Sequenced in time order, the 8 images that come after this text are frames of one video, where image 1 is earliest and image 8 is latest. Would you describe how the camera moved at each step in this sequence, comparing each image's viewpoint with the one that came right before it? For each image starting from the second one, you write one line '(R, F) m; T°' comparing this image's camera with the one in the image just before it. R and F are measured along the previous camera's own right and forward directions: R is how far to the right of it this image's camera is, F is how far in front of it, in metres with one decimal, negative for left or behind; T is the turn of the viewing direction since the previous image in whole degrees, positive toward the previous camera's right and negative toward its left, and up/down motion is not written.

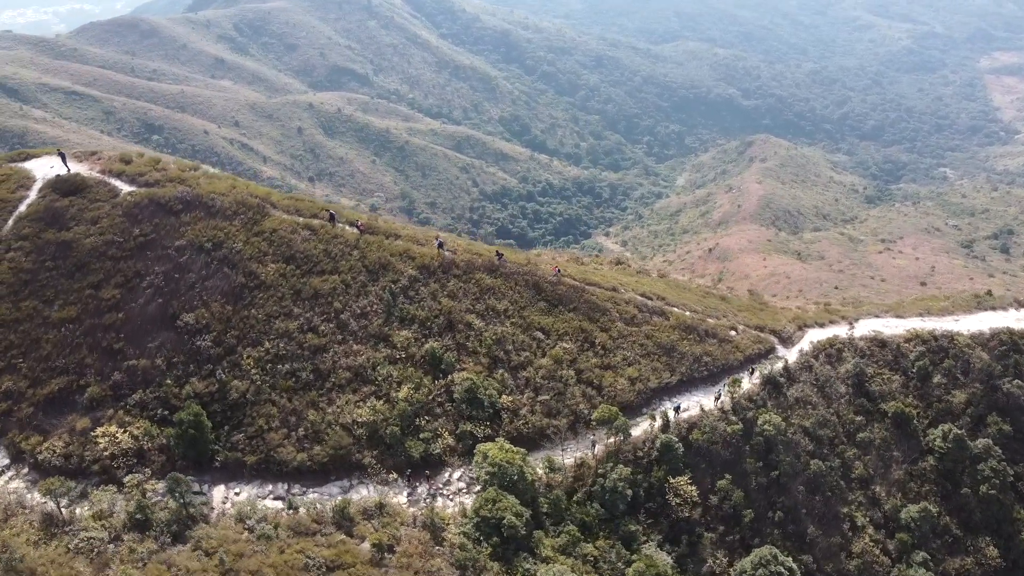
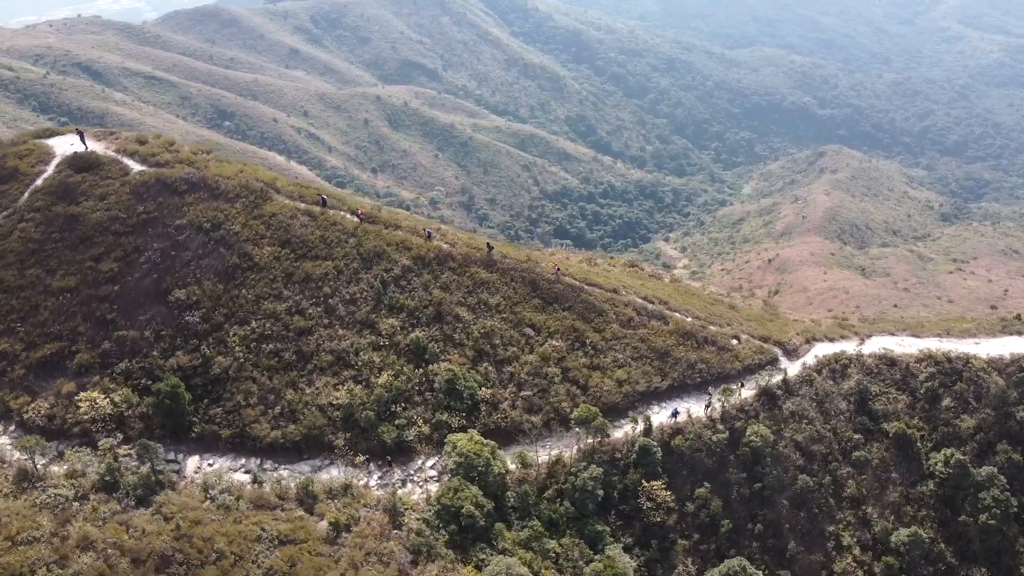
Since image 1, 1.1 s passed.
(+3.8, -0.2) m; -4°
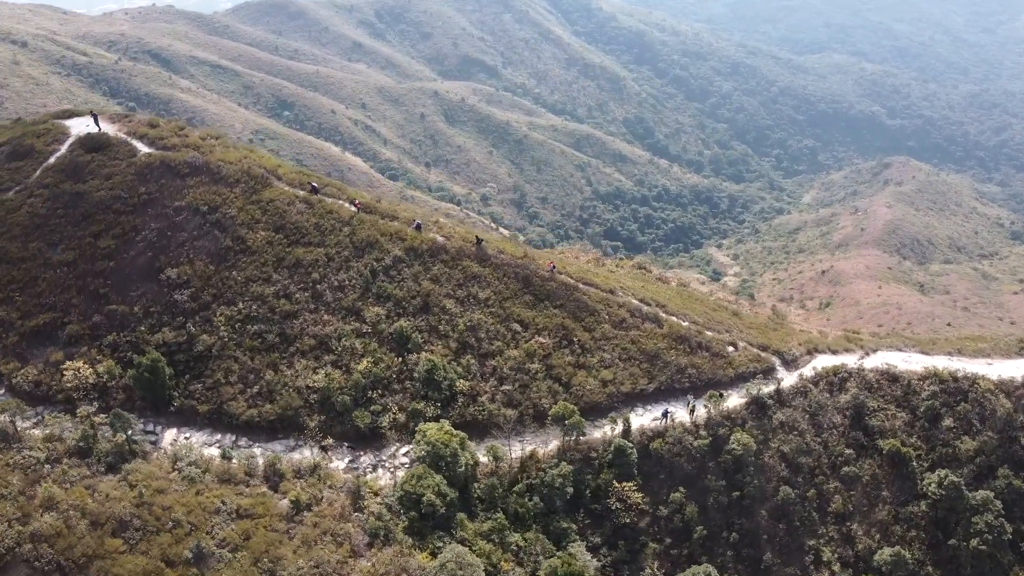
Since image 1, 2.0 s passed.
(+3.6, -0.2) m; -4°
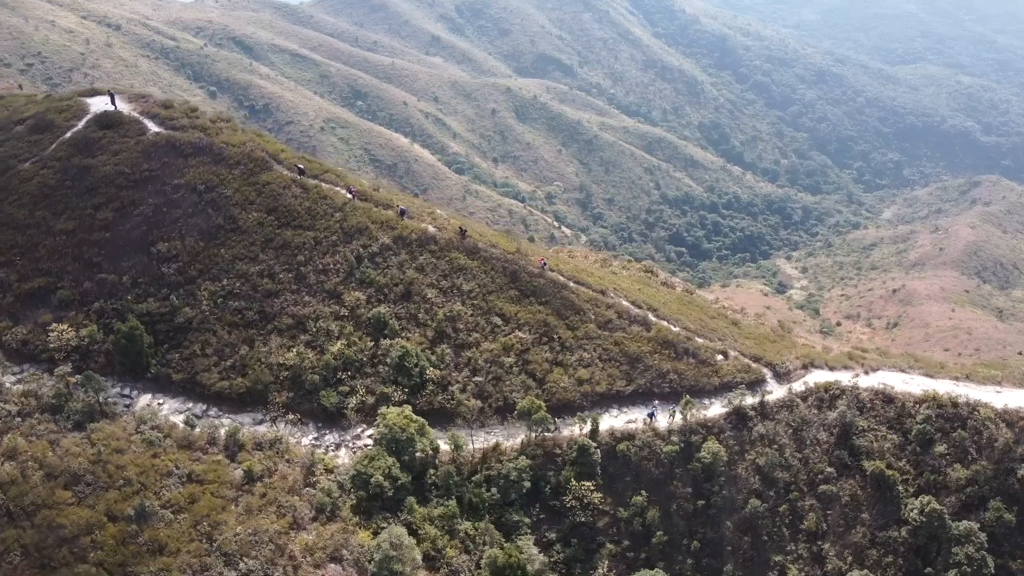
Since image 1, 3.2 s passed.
(+4.9, -0.2) m; -5°
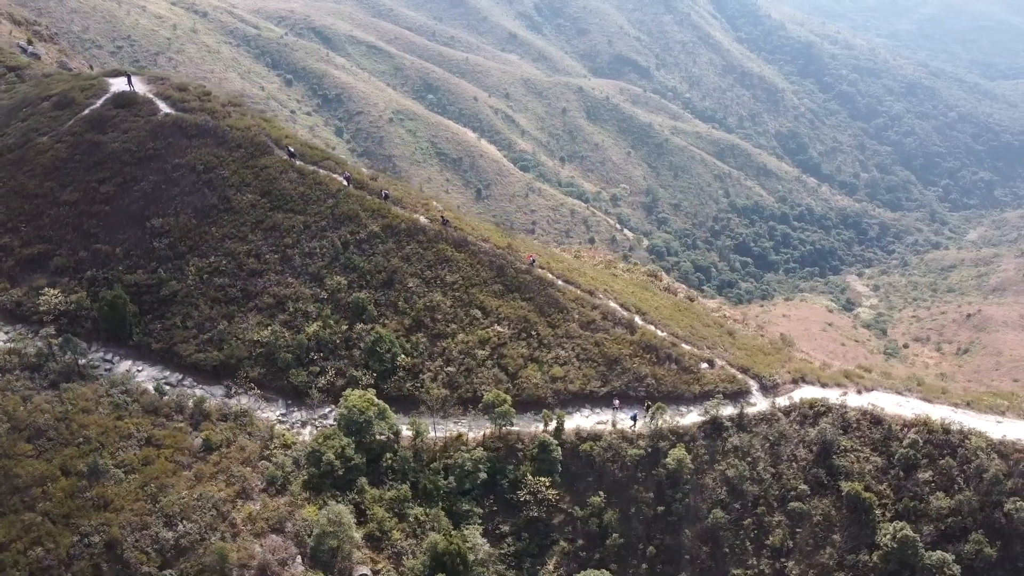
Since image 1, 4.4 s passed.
(+5.0, -0.2) m; -5°
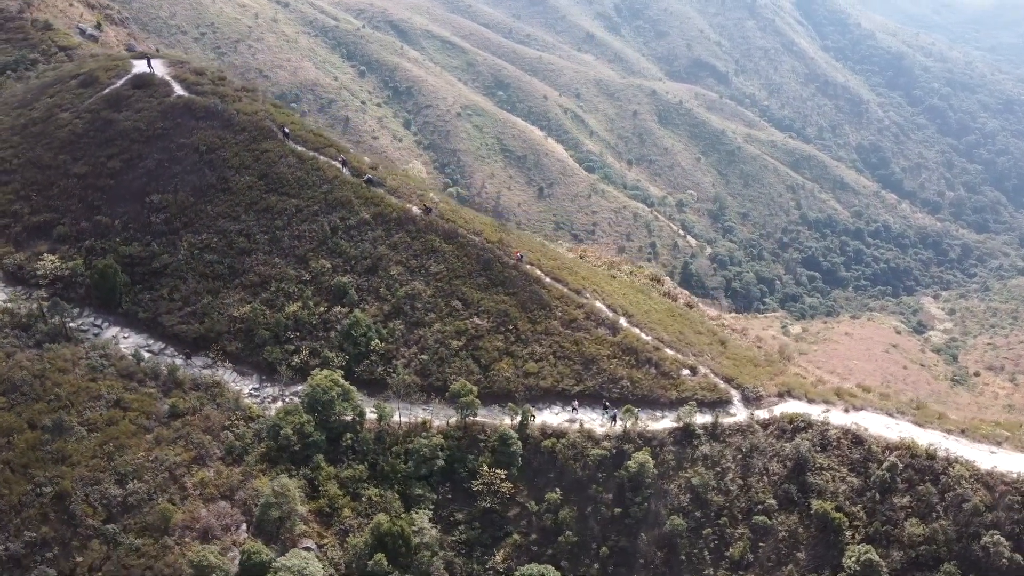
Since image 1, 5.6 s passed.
(+5.1, -0.3) m; -5°
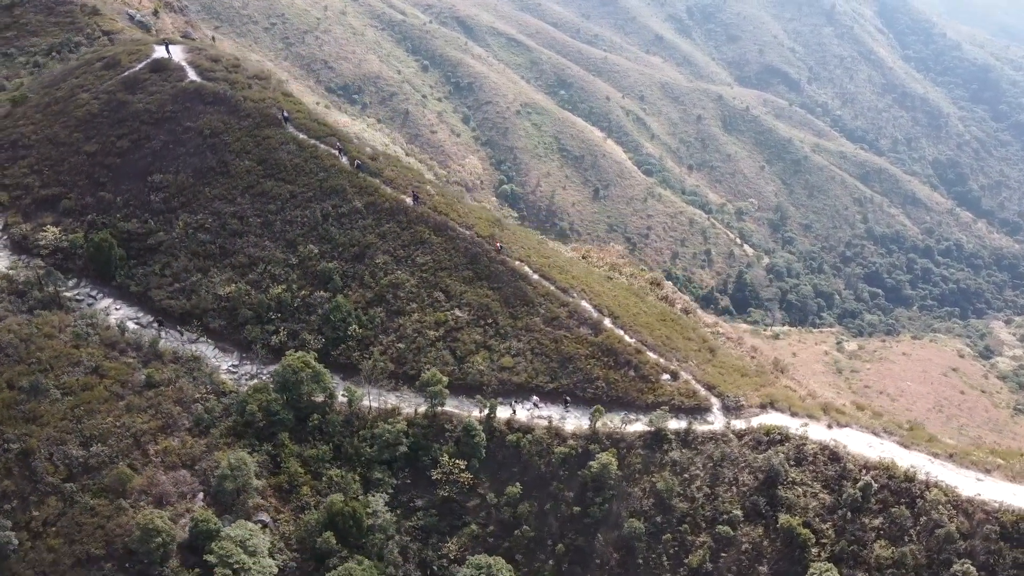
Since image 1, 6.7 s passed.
(+4.6, -0.2) m; -4°
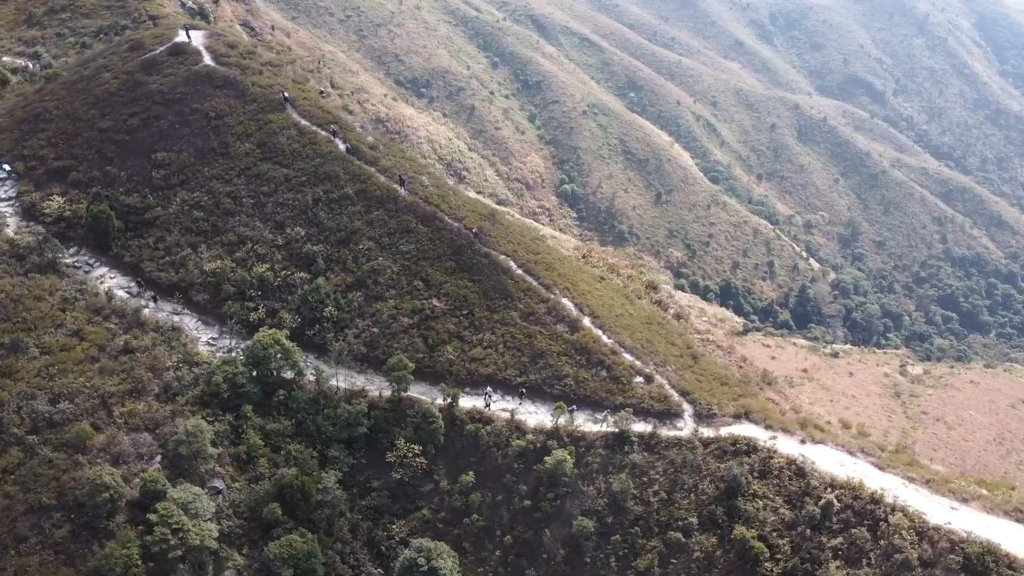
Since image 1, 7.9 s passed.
(+5.4, -0.2) m; -5°
